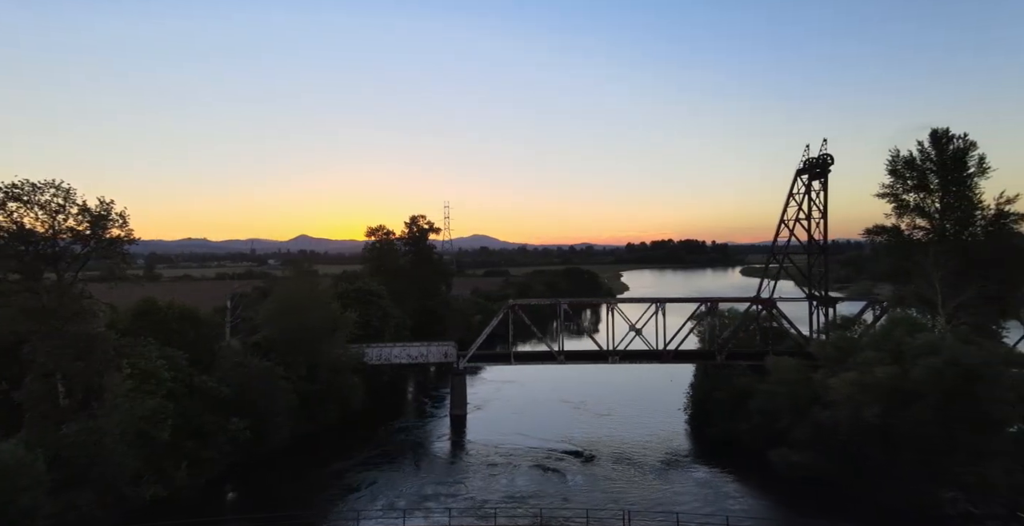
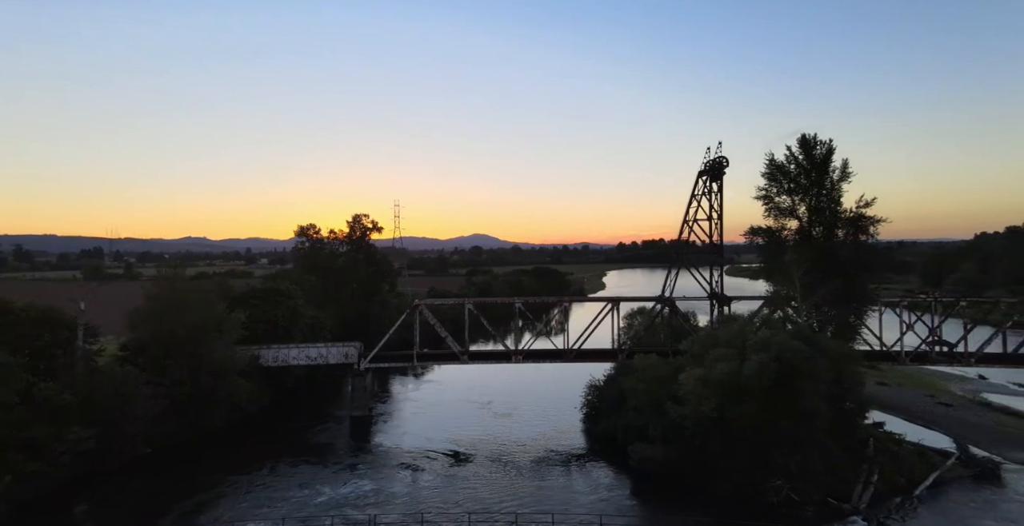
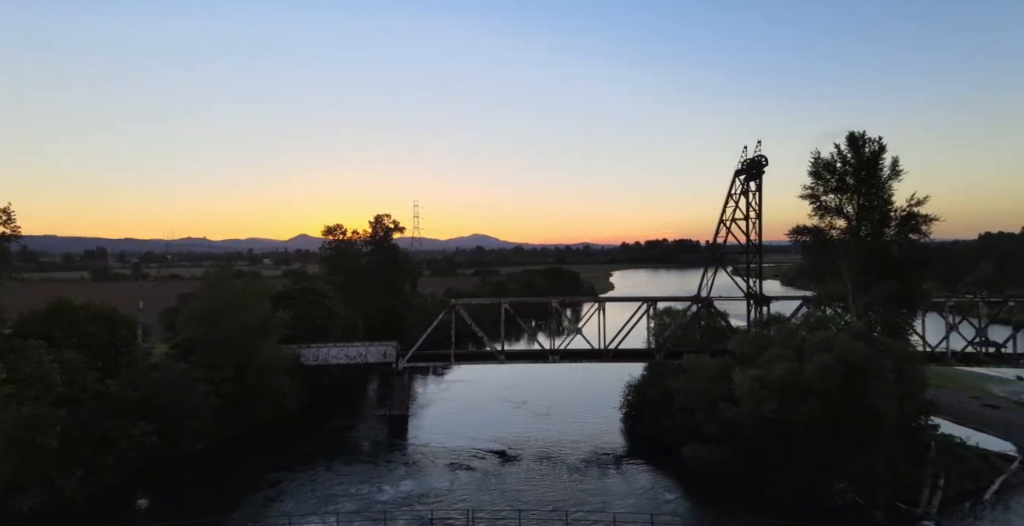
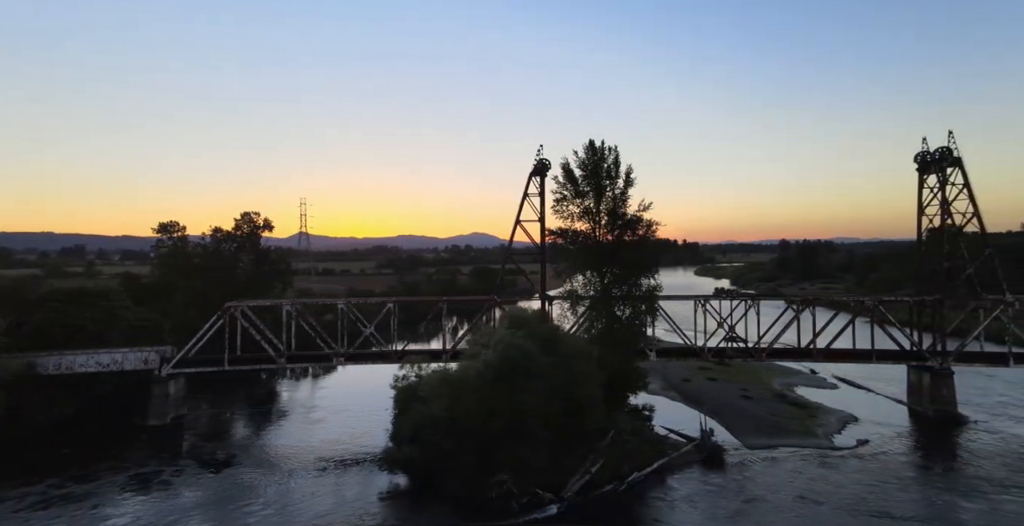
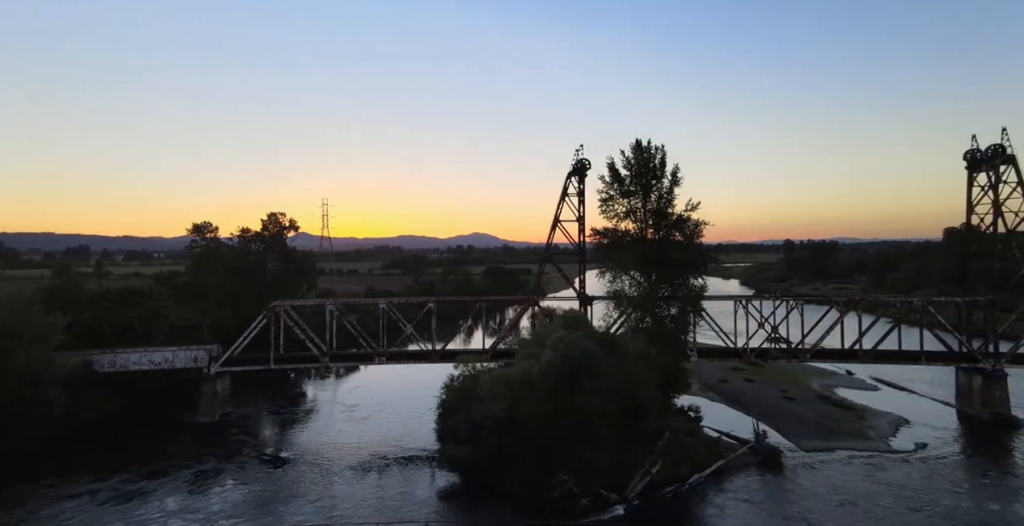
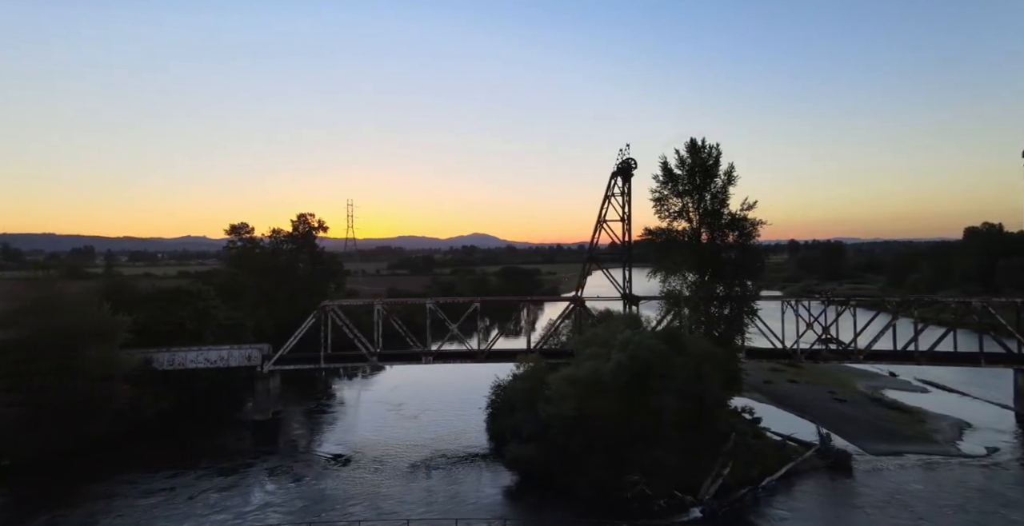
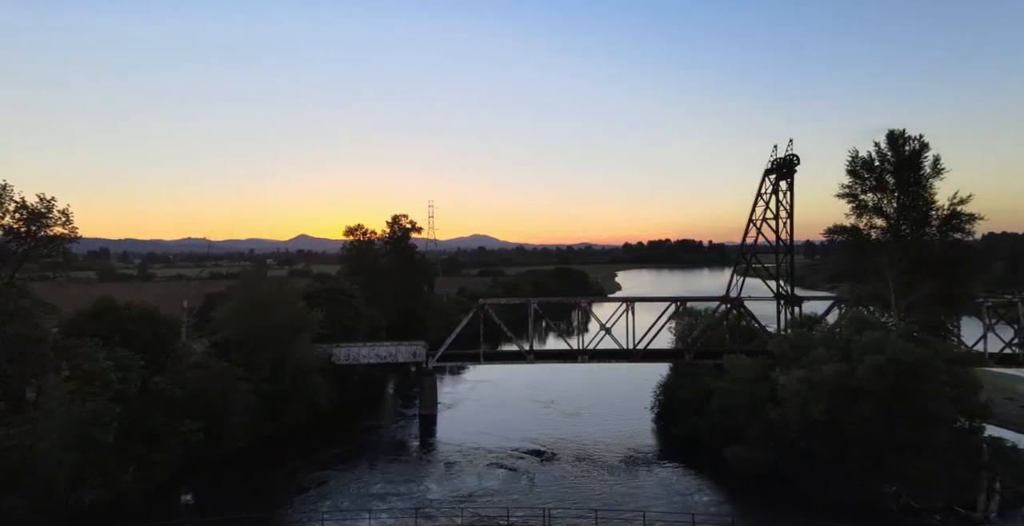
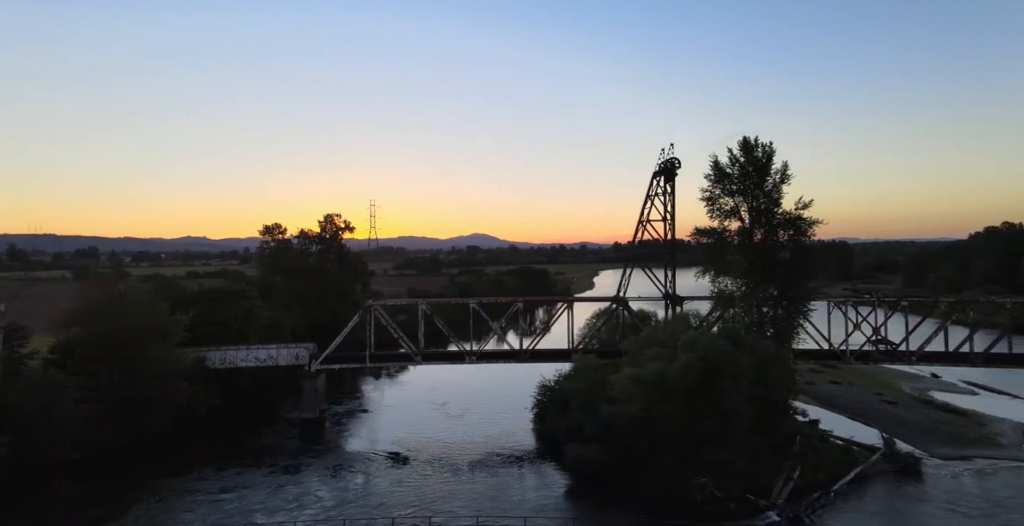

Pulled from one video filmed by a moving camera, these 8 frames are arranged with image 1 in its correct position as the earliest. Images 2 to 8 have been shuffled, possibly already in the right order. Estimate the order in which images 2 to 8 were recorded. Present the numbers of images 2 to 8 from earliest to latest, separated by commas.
7, 3, 2, 8, 6, 5, 4
